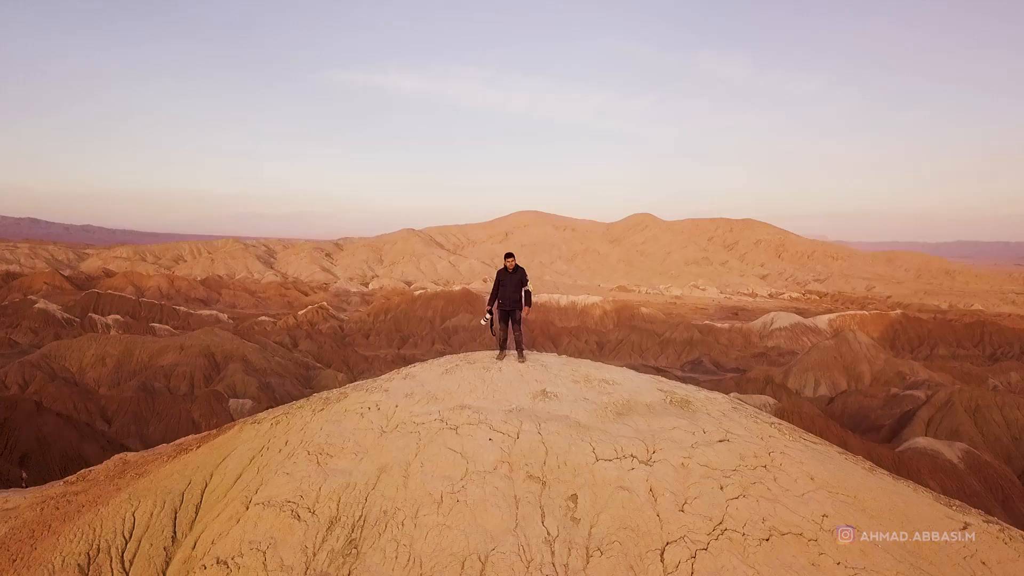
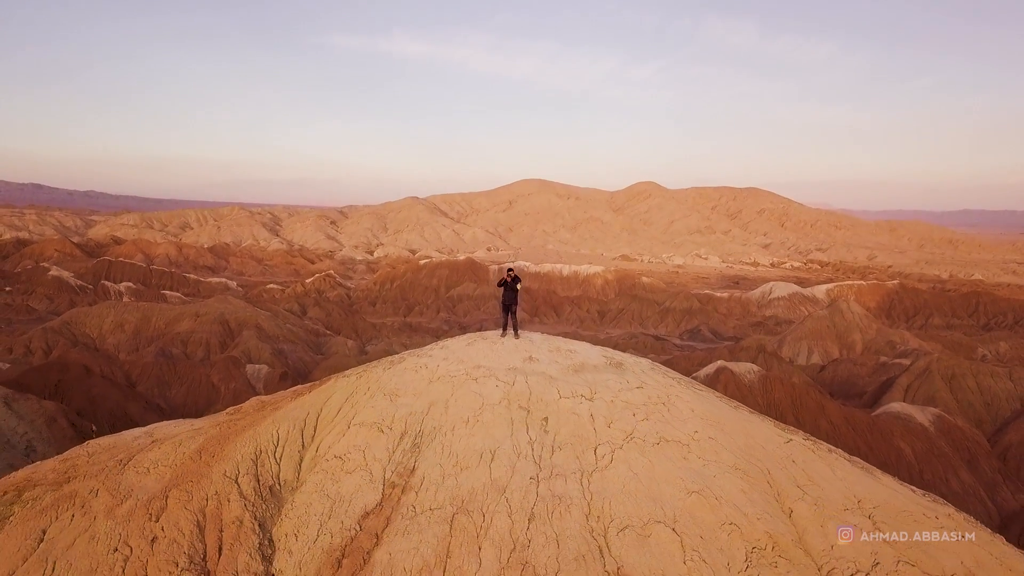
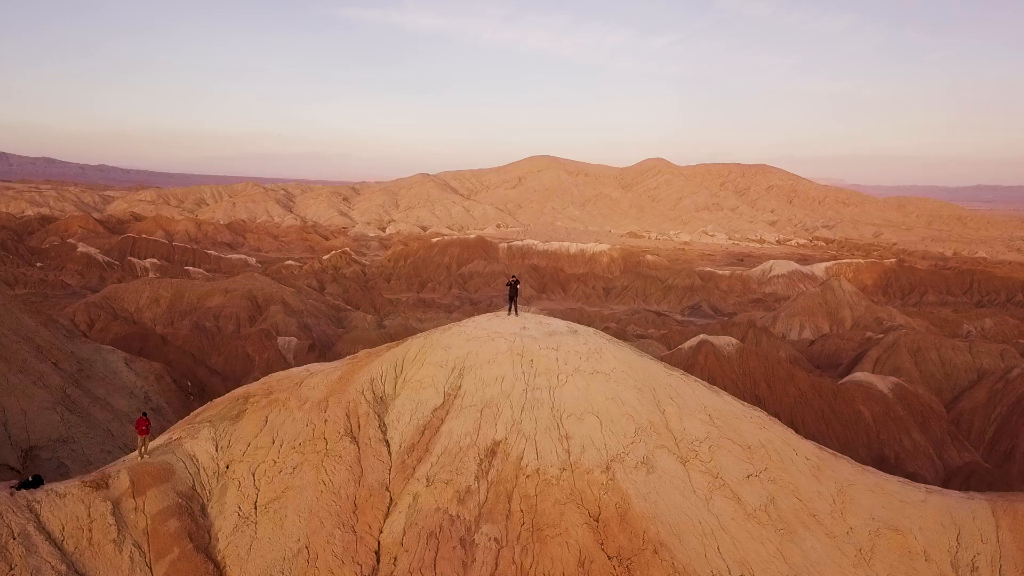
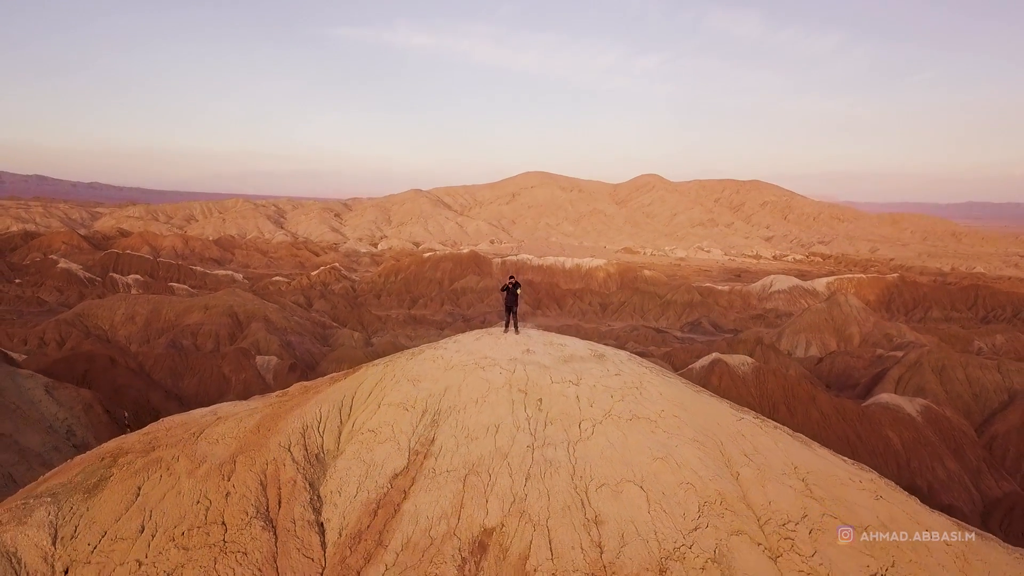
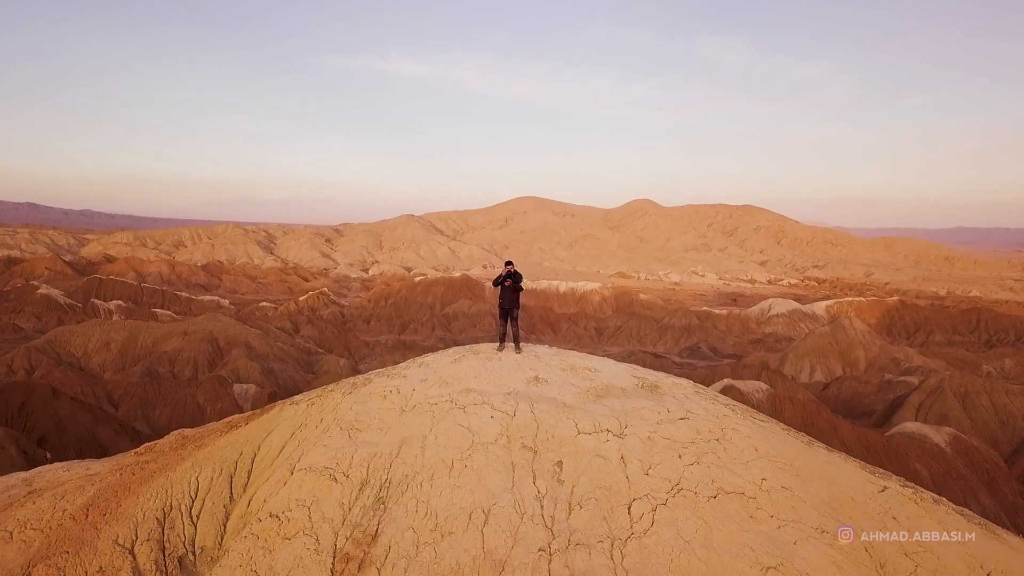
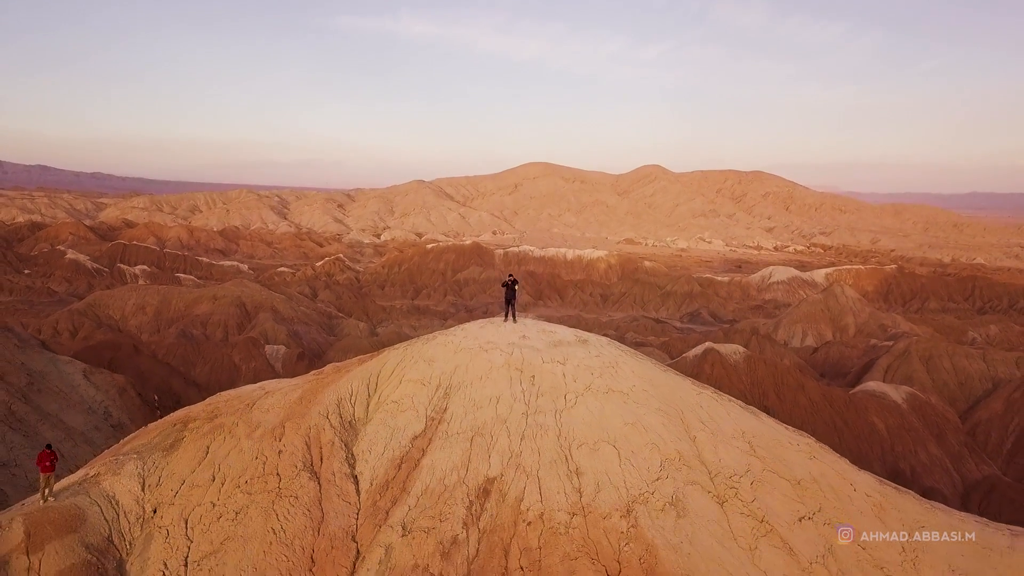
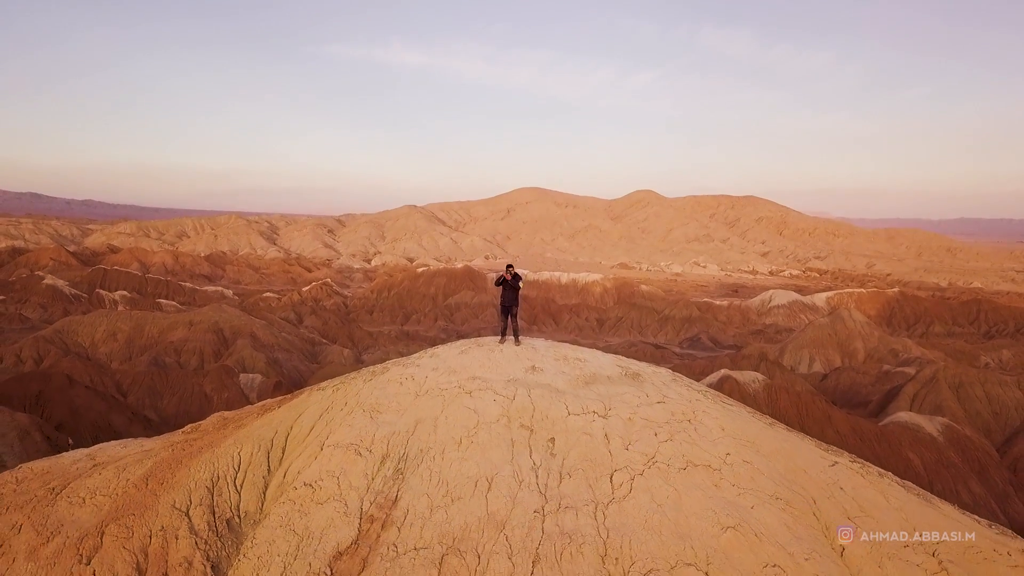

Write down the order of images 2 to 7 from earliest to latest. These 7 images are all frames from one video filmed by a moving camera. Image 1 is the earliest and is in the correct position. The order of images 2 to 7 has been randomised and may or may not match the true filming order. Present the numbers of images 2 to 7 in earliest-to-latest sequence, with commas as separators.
5, 7, 2, 4, 6, 3
